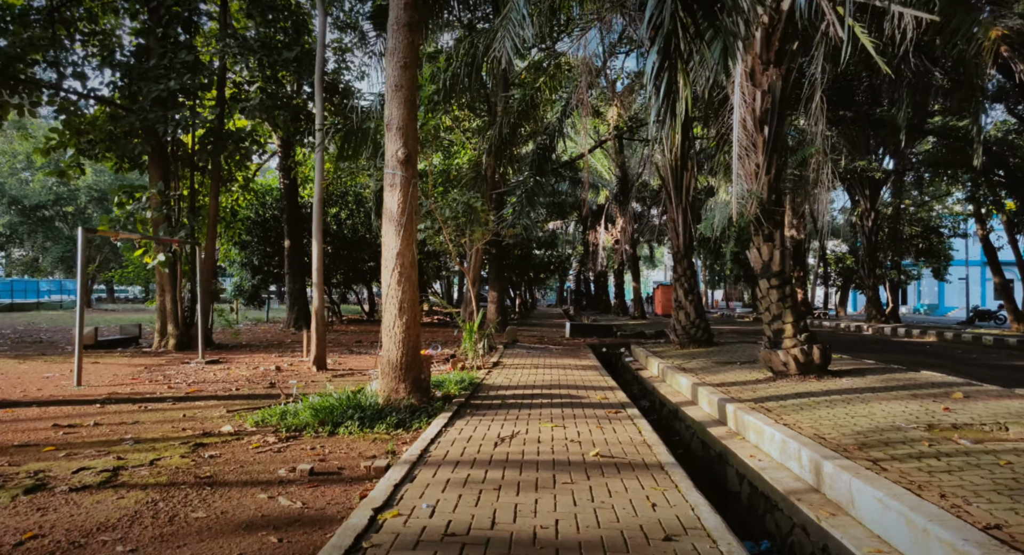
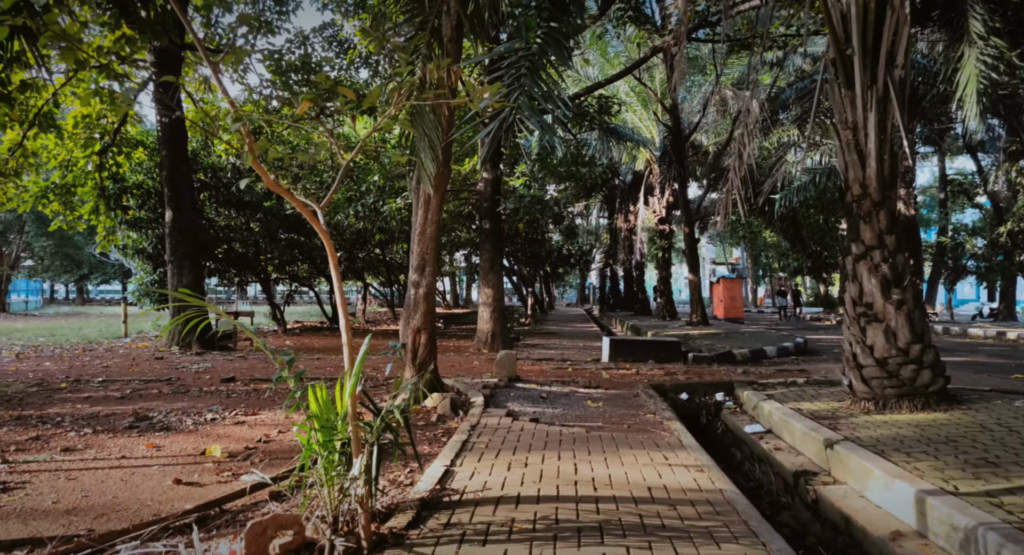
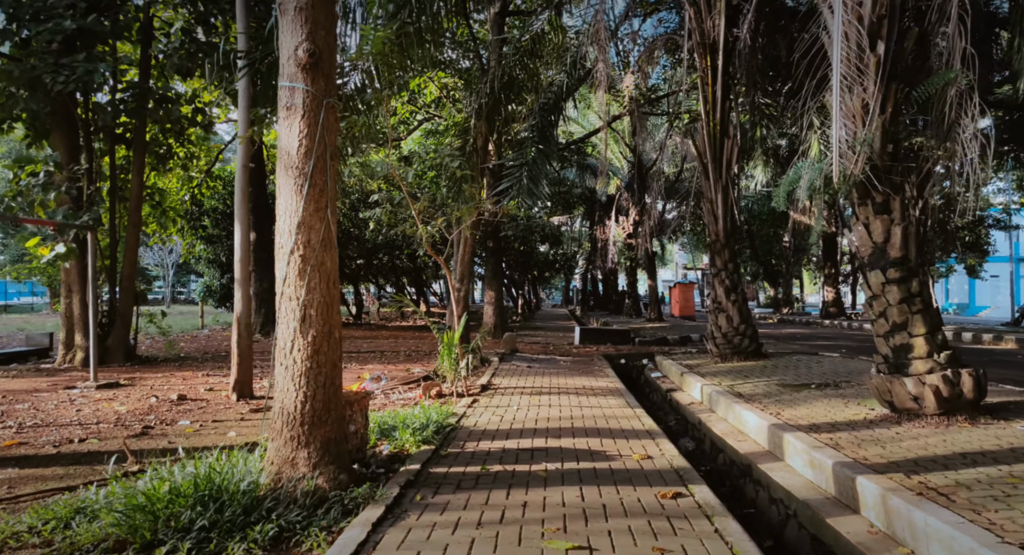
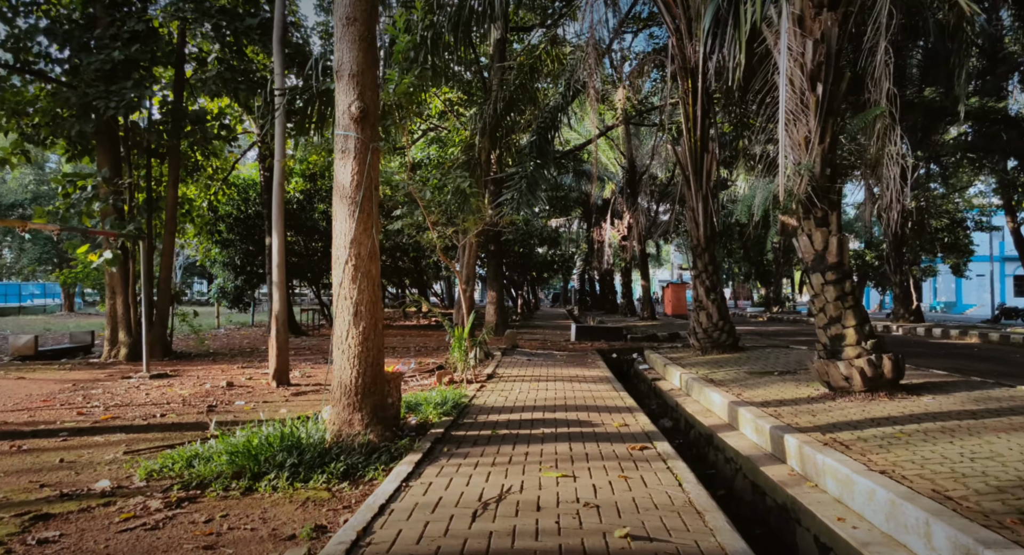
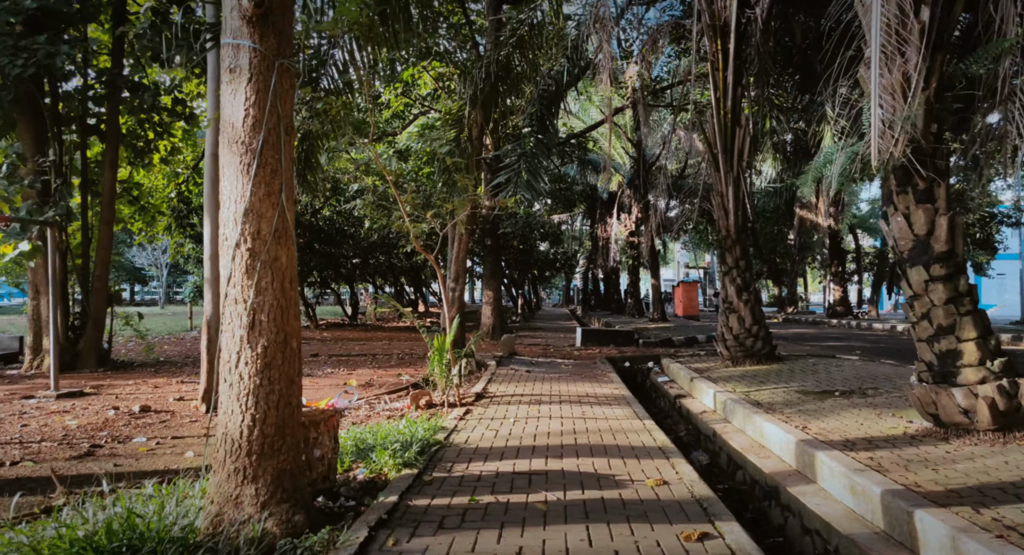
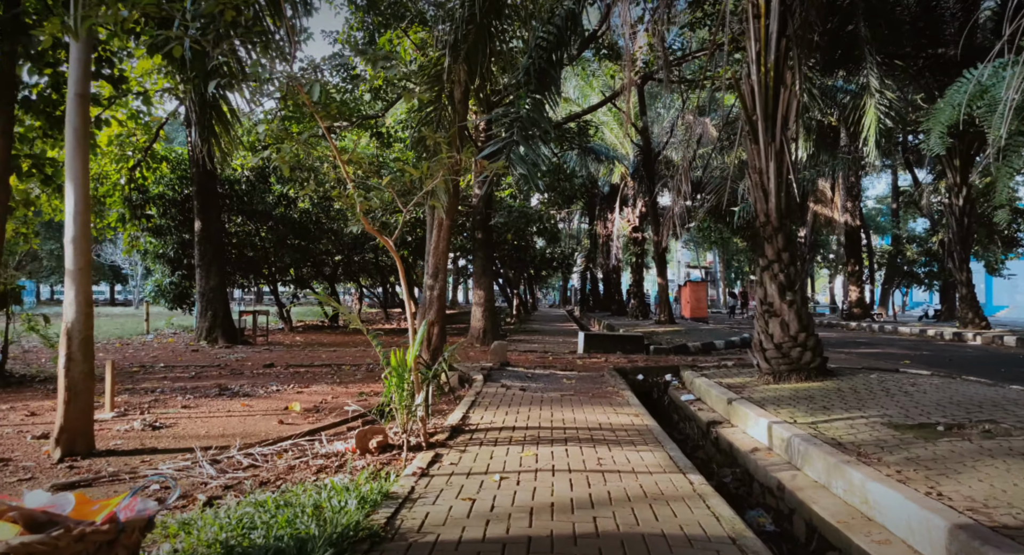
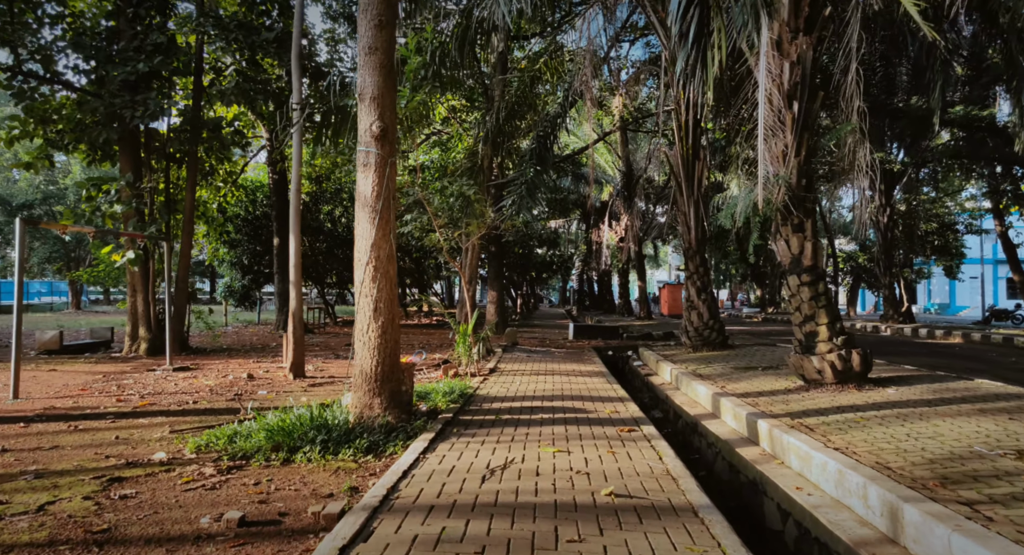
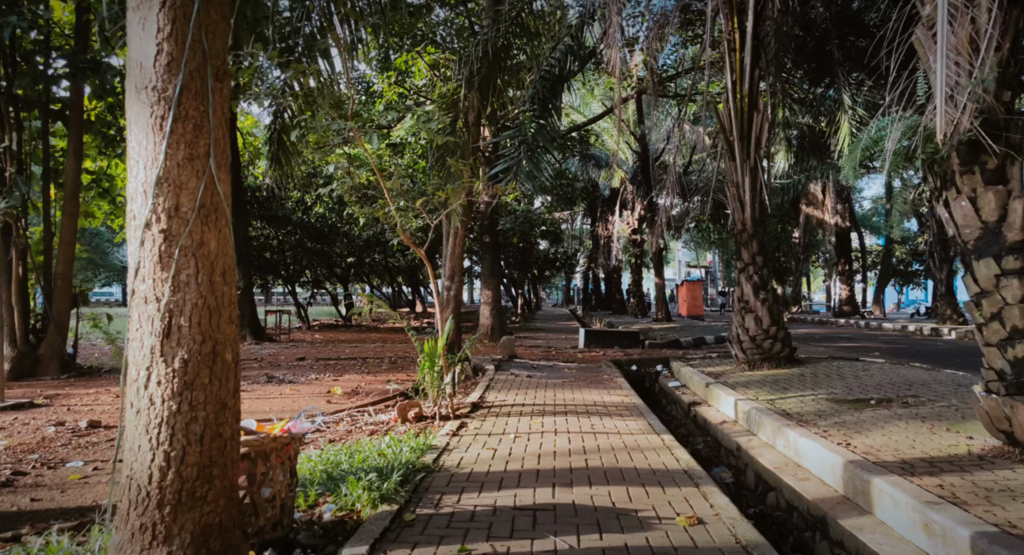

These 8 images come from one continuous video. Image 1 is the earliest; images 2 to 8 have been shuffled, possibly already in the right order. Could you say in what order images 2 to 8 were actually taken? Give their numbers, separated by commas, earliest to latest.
7, 4, 3, 5, 8, 6, 2
